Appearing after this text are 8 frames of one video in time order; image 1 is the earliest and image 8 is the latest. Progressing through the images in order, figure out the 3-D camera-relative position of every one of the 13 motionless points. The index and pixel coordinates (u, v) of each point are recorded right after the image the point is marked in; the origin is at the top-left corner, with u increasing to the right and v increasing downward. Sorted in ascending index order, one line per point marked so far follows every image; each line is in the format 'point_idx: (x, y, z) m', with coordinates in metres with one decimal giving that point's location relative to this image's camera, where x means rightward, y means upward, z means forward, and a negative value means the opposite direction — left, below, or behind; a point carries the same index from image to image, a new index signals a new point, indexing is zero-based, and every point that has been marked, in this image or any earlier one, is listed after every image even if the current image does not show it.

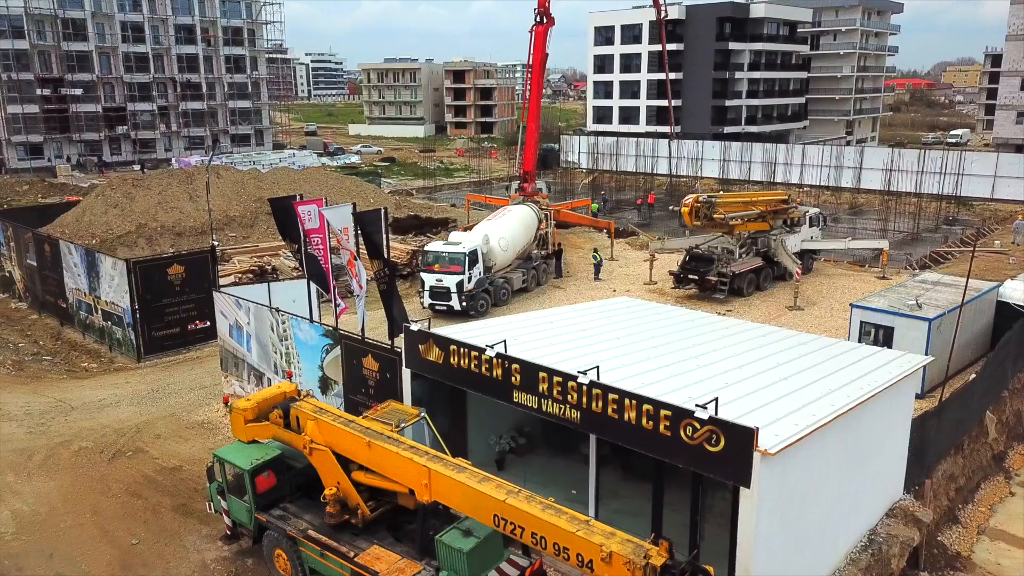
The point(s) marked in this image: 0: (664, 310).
0: (+2.6, -0.4, +13.3) m
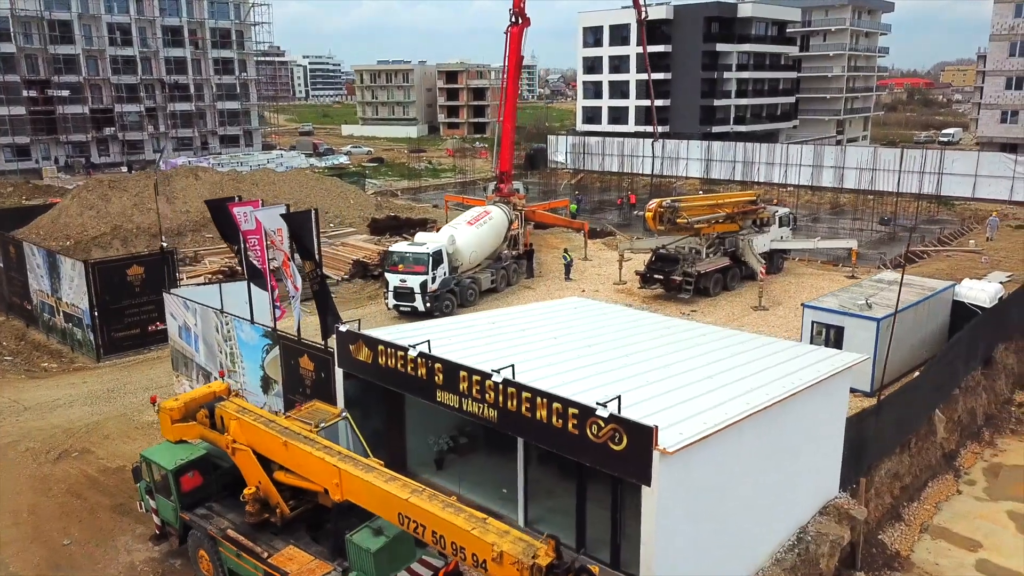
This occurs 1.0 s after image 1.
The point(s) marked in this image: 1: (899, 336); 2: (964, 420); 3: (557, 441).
0: (+1.7, -0.4, +13.3) m
1: (+7.2, -0.9, +14.7) m
2: (+8.7, -2.5, +15.2) m
3: (+0.5, -1.5, +7.9) m
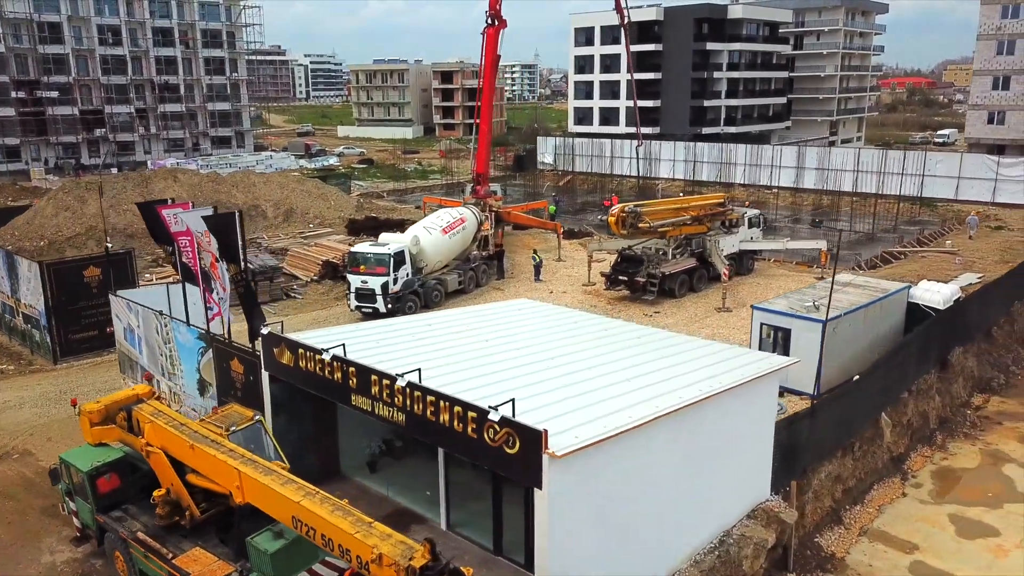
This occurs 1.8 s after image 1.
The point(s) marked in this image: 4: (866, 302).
0: (+0.7, -0.4, +13.3) m
1: (+6.2, -0.9, +14.7) m
2: (+7.7, -2.6, +15.2) m
3: (-0.5, -1.6, +7.9) m
4: (+6.8, -0.3, +15.2) m
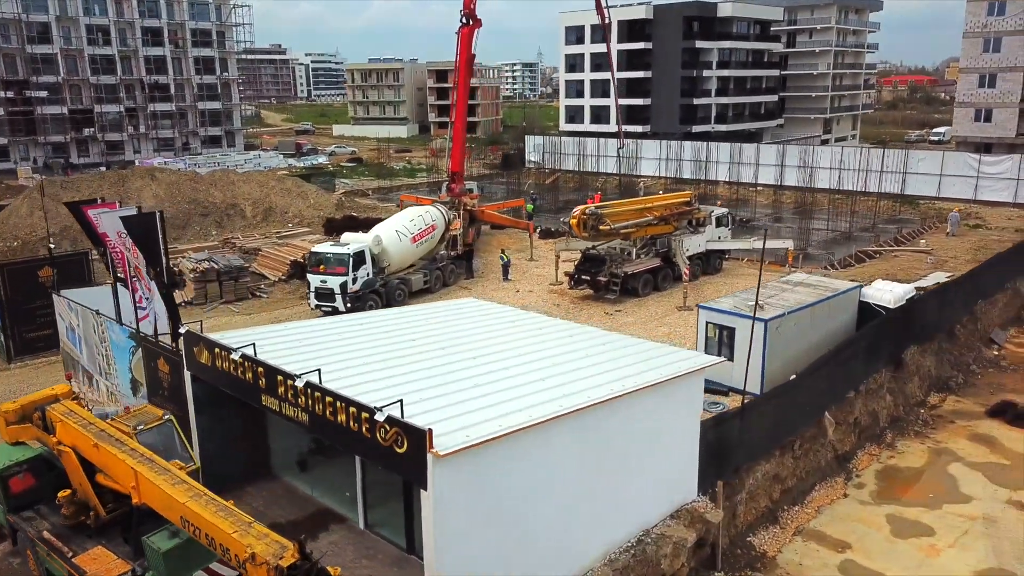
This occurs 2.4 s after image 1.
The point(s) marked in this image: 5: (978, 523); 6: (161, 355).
0: (-0.3, -0.4, +13.3) m
1: (+5.2, -0.9, +14.7) m
2: (+6.7, -2.6, +15.2) m
3: (-1.6, -1.6, +8.0) m
4: (+5.8, -0.2, +15.2) m
5: (+7.4, -3.7, +12.6) m
6: (-4.9, -0.9, +11.0) m
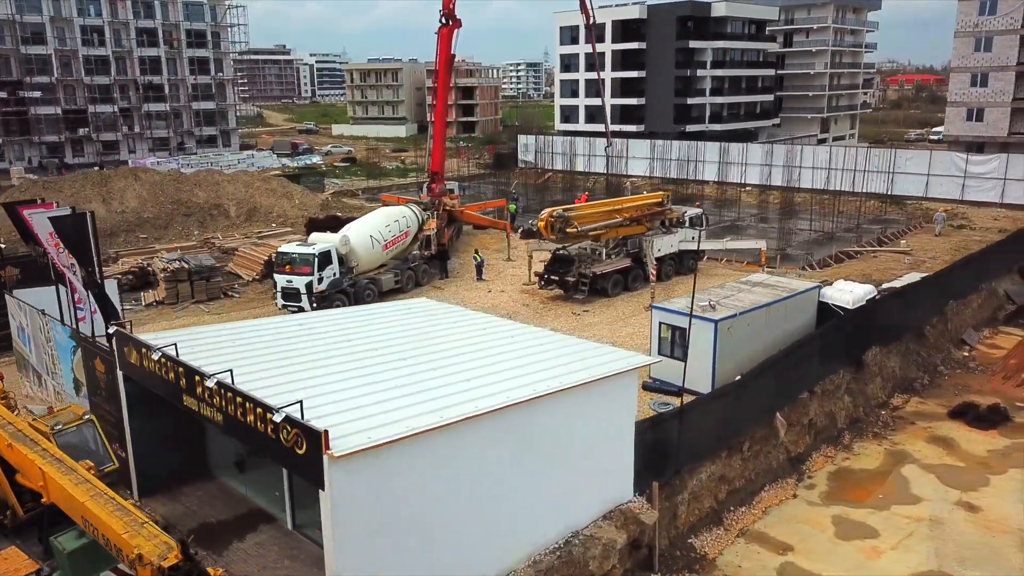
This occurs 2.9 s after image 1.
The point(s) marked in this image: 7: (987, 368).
0: (-1.2, -0.4, +13.3) m
1: (+4.3, -0.9, +14.6) m
2: (+5.8, -2.6, +15.1) m
3: (-2.5, -1.6, +8.0) m
4: (+4.9, -0.2, +15.1) m
5: (+6.5, -3.7, +12.5) m
6: (-5.8, -0.9, +11.1) m
7: (+11.6, -2.0, +19.4) m
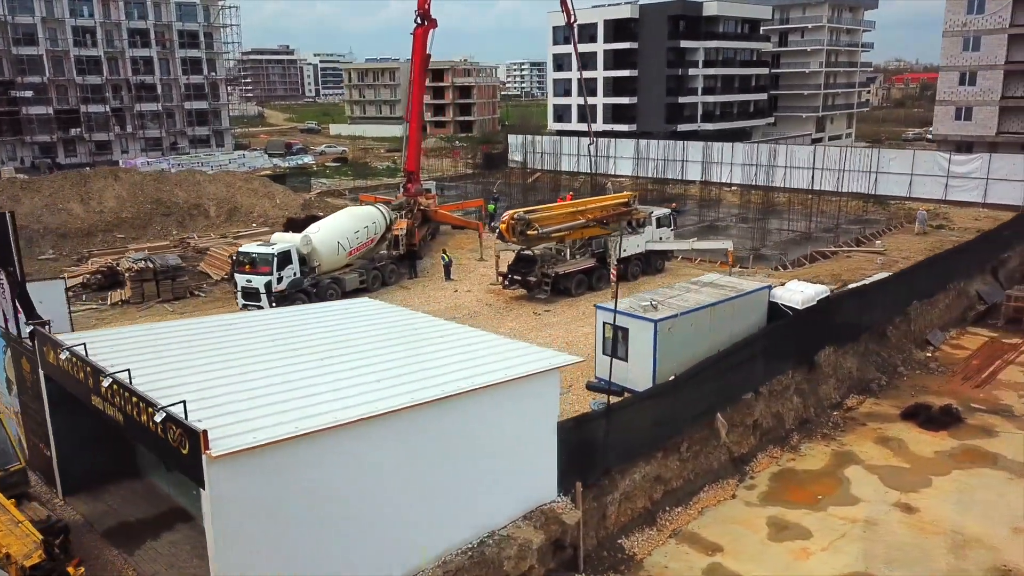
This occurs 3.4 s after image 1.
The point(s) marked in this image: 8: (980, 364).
0: (-2.3, -0.4, +13.3) m
1: (+3.3, -0.9, +14.6) m
2: (+4.8, -2.6, +15.1) m
3: (-3.6, -1.6, +8.0) m
4: (+3.9, -0.3, +15.1) m
5: (+5.4, -3.8, +12.5) m
6: (-6.9, -0.9, +11.1) m
7: (+10.6, -2.0, +19.3) m
8: (+11.5, -1.9, +19.5) m
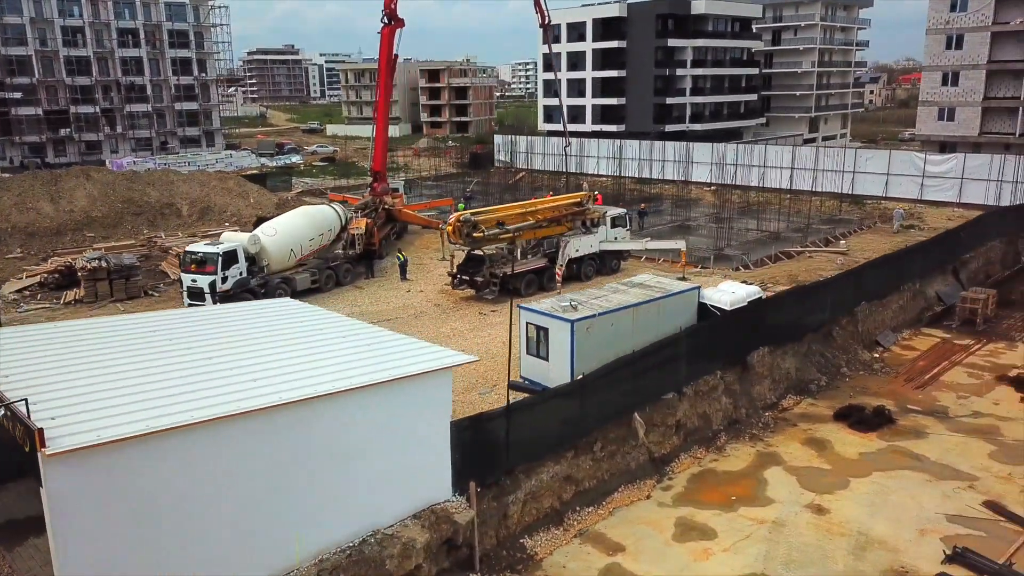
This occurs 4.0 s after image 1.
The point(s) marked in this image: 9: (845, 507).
0: (-3.7, -0.4, +13.4) m
1: (+1.8, -0.9, +14.6) m
2: (+3.4, -2.6, +15.0) m
3: (-5.1, -1.6, +8.1) m
4: (+2.4, -0.3, +15.1) m
5: (+4.0, -3.8, +12.4) m
6: (-8.4, -0.9, +11.3) m
7: (+9.2, -2.0, +19.2) m
8: (+10.1, -1.9, +19.4) m
9: (+5.5, -3.6, +13.0) m
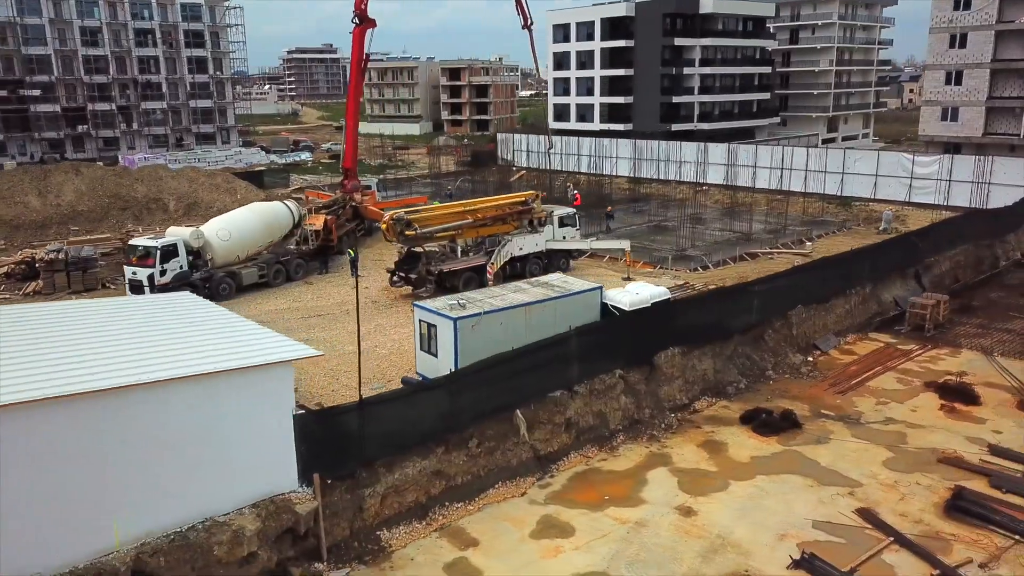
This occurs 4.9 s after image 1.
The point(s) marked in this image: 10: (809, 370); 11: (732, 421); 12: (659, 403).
0: (-5.8, -0.3, +13.8) m
1: (-0.2, -0.9, +14.7) m
2: (+1.3, -2.6, +15.1) m
3: (-7.5, -1.4, +8.6) m
4: (+0.4, -0.2, +15.1) m
5: (+1.8, -3.8, +12.5) m
6: (-10.5, -0.7, +11.9) m
7: (+7.4, -2.0, +19.0) m
8: (+8.3, -2.0, +19.1) m
9: (+3.3, -3.6, +13.0) m
10: (+7.2, -2.0, +19.1) m
11: (+4.6, -2.7, +16.4) m
12: (+3.1, -2.4, +16.5) m
